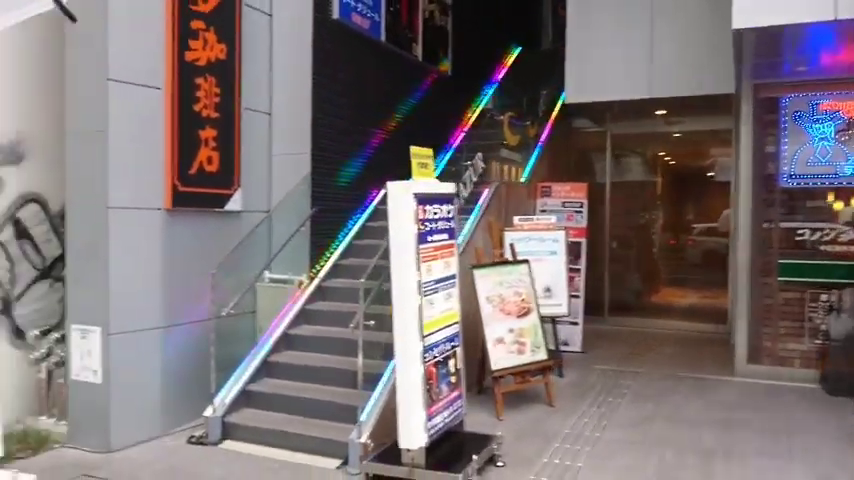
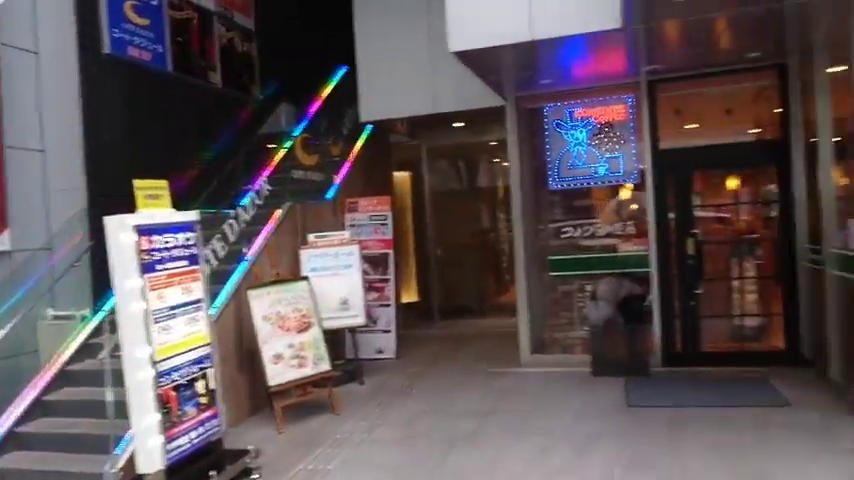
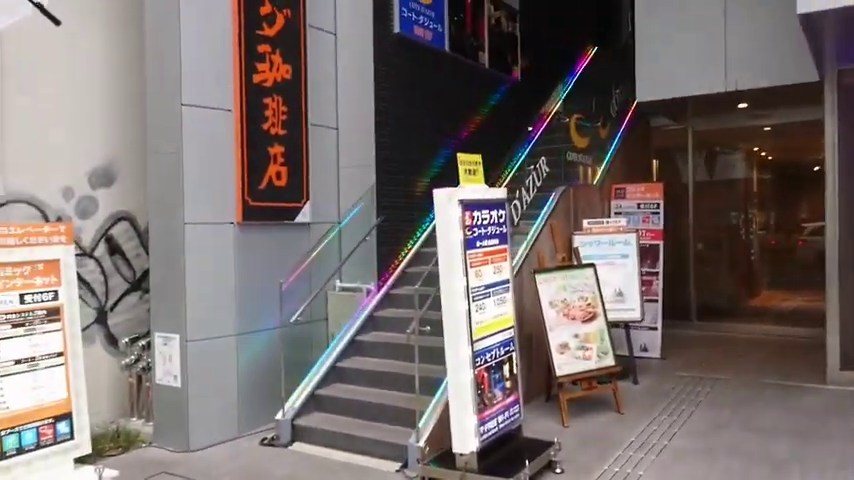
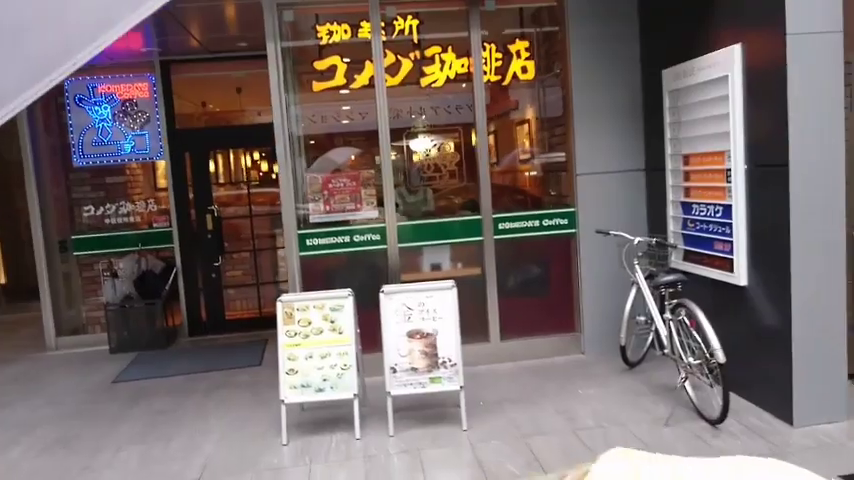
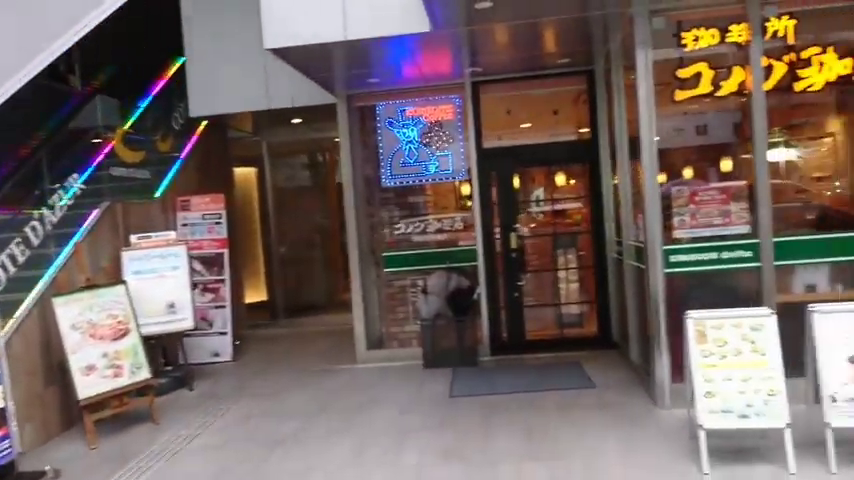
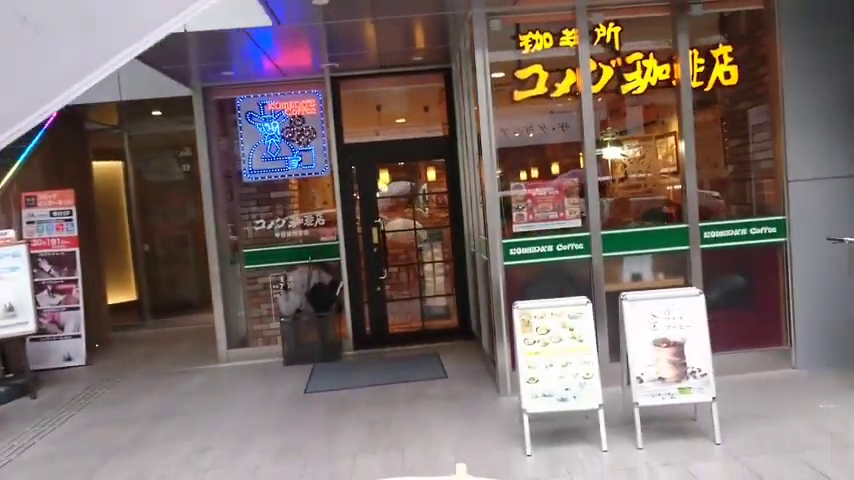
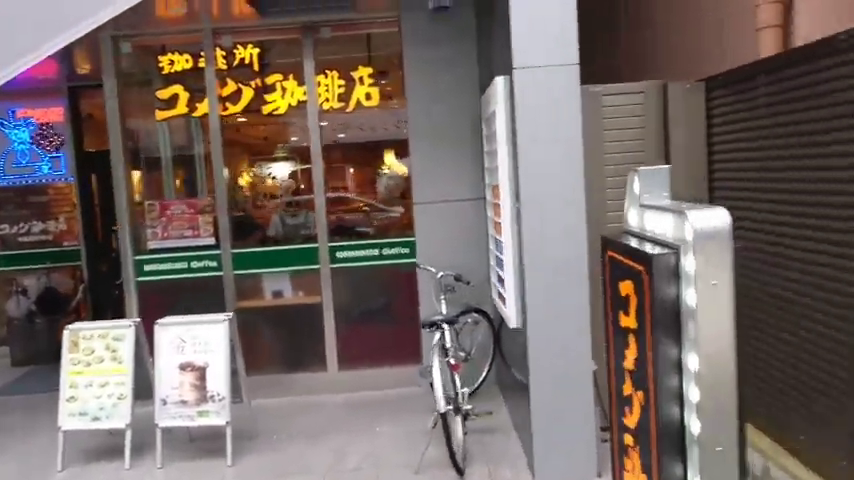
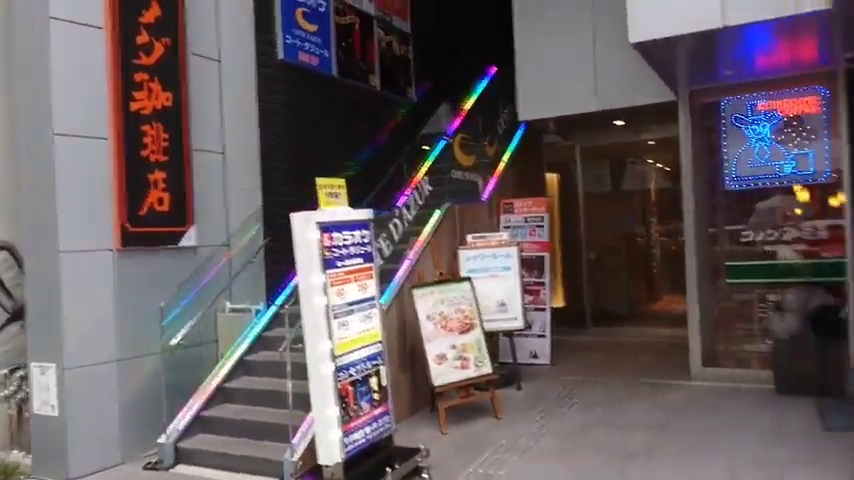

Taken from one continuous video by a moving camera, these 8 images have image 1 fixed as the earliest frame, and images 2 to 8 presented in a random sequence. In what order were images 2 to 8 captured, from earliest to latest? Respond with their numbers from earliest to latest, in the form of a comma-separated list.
3, 8, 2, 5, 6, 4, 7
